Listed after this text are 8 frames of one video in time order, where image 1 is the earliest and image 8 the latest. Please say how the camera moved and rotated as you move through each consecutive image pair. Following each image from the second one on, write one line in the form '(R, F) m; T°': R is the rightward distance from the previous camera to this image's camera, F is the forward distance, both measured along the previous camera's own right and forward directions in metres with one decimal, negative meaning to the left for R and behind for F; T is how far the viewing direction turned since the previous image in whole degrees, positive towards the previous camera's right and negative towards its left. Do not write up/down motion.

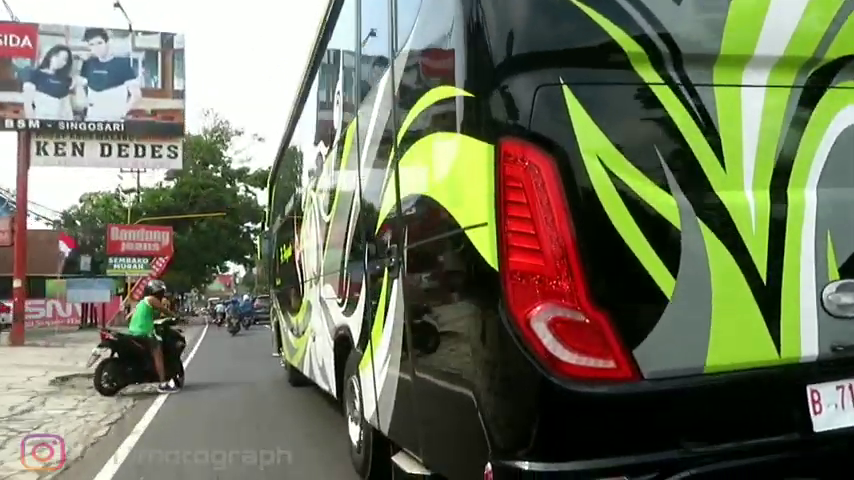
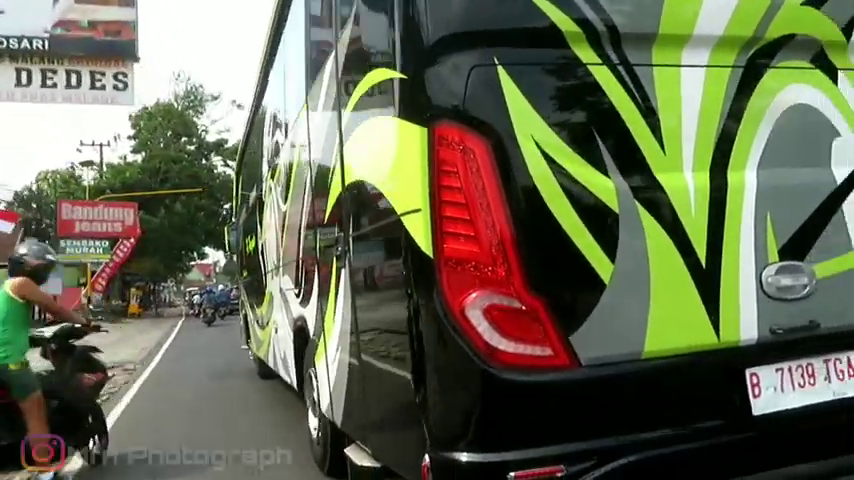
(+0.2, +0.1) m; +2°
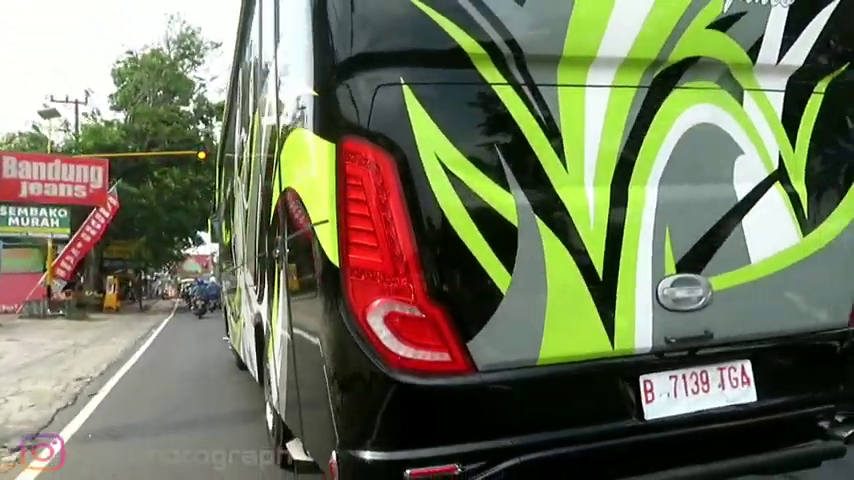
(+0.4, -0.2) m; 0°
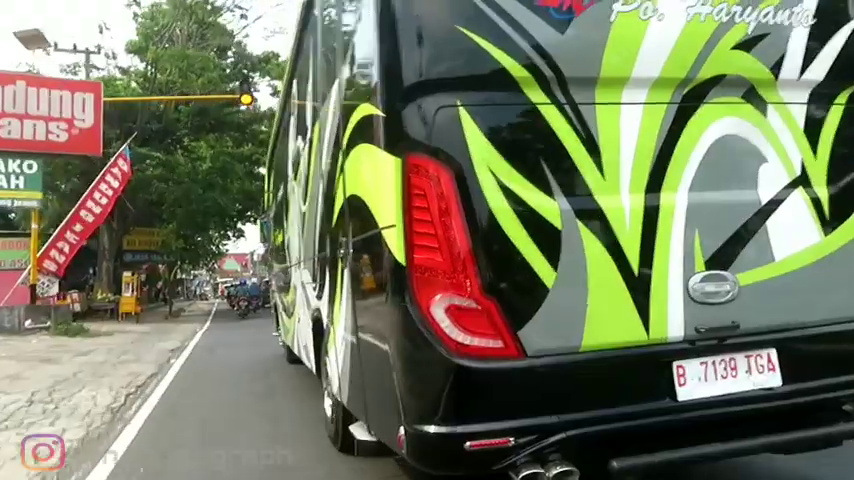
(-0.1, -0.5) m; -3°
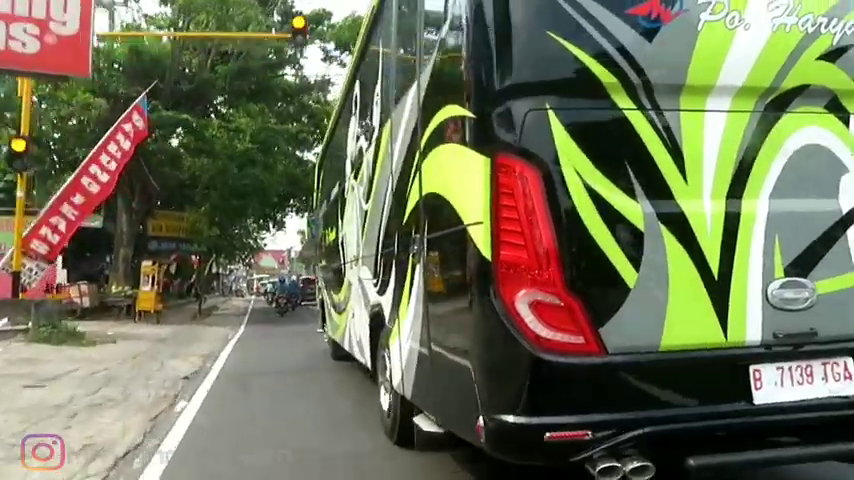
(-0.3, -0.2) m; -3°
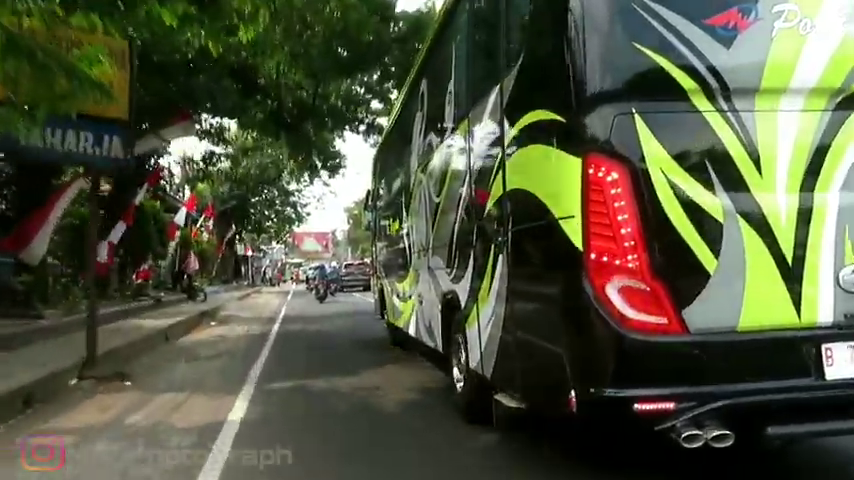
(-0.4, -0.5) m; -4°
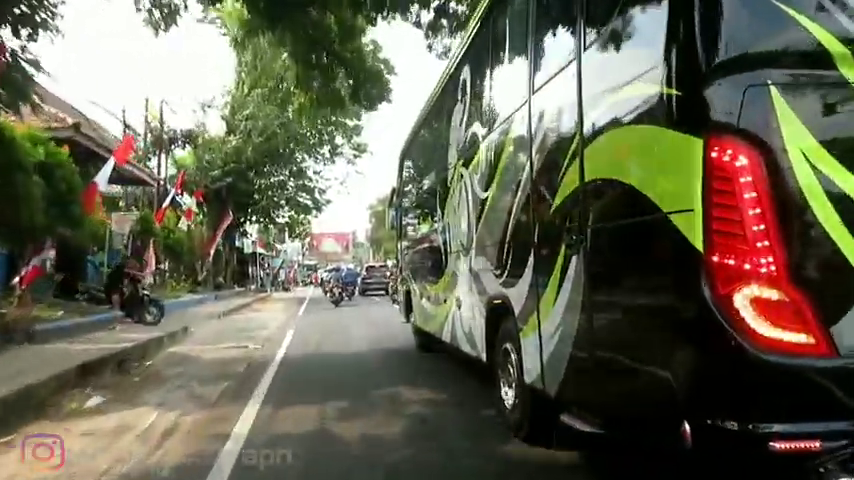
(-0.4, +0.7) m; -1°
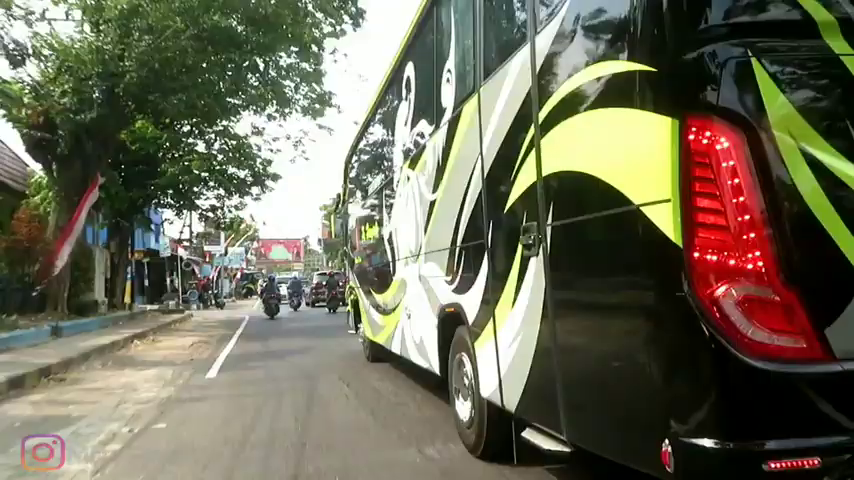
(0.0, +0.5) m; +4°
